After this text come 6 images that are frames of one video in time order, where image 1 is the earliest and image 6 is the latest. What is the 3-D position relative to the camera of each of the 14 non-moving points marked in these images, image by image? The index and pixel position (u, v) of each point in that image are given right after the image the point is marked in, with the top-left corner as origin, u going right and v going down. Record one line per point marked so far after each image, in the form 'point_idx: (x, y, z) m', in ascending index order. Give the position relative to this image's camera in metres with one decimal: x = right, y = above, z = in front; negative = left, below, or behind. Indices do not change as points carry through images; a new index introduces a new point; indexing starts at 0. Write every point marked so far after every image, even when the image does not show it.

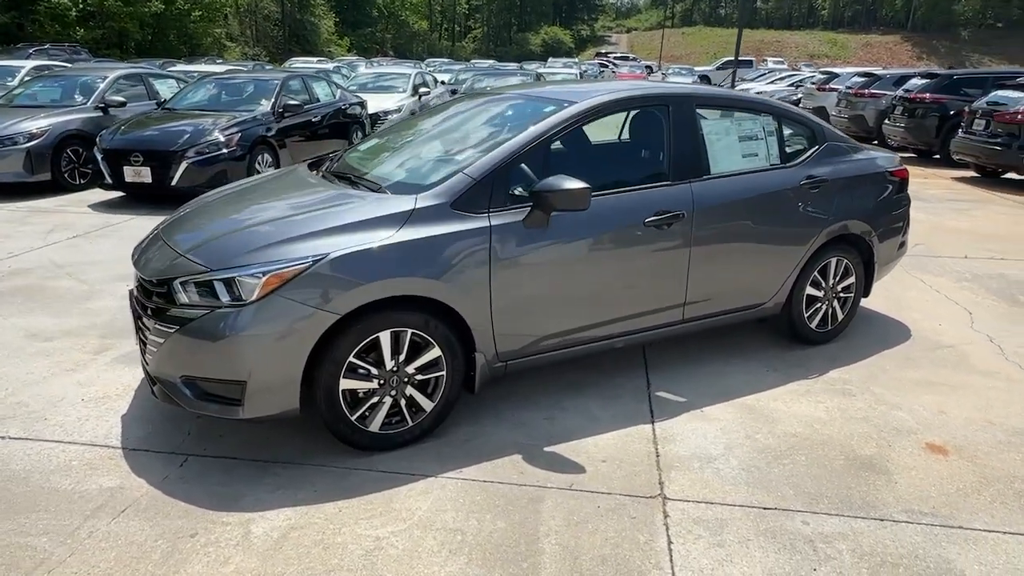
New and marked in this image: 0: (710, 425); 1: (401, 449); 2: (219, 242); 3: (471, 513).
0: (+1.0, -0.7, +3.5) m
1: (-0.5, -0.7, +3.2) m
2: (-1.3, +0.2, +3.1) m
3: (-0.2, -0.9, +2.7) m
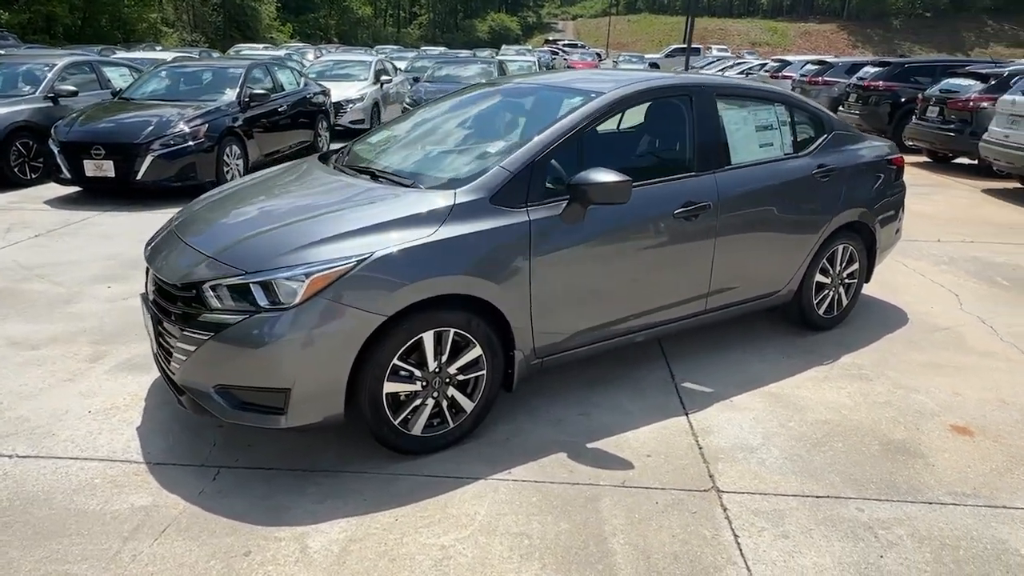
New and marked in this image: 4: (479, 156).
0: (+1.2, -0.7, +3.5) m
1: (-0.3, -0.7, +3.1) m
2: (-1.1, +0.2, +2.9) m
3: (+0.1, -0.9, +2.7) m
4: (-0.1, +0.6, +3.4) m
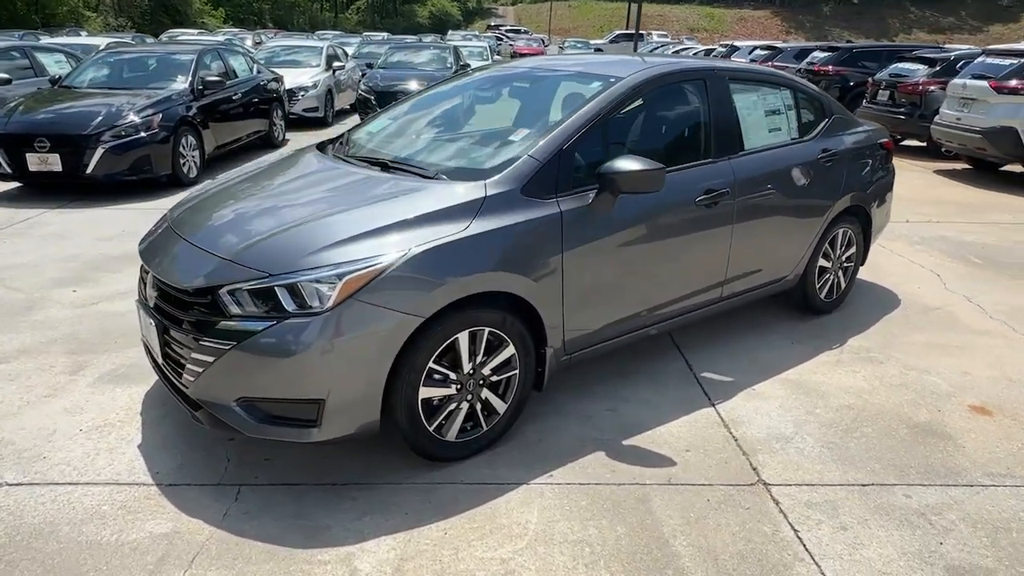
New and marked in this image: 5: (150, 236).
0: (+1.3, -0.6, +3.5) m
1: (-0.2, -0.7, +2.9) m
2: (-0.9, +0.2, +2.7) m
3: (+0.3, -0.9, +2.6) m
4: (0.0, +0.7, +3.2) m
5: (-1.7, +0.3, +3.3) m
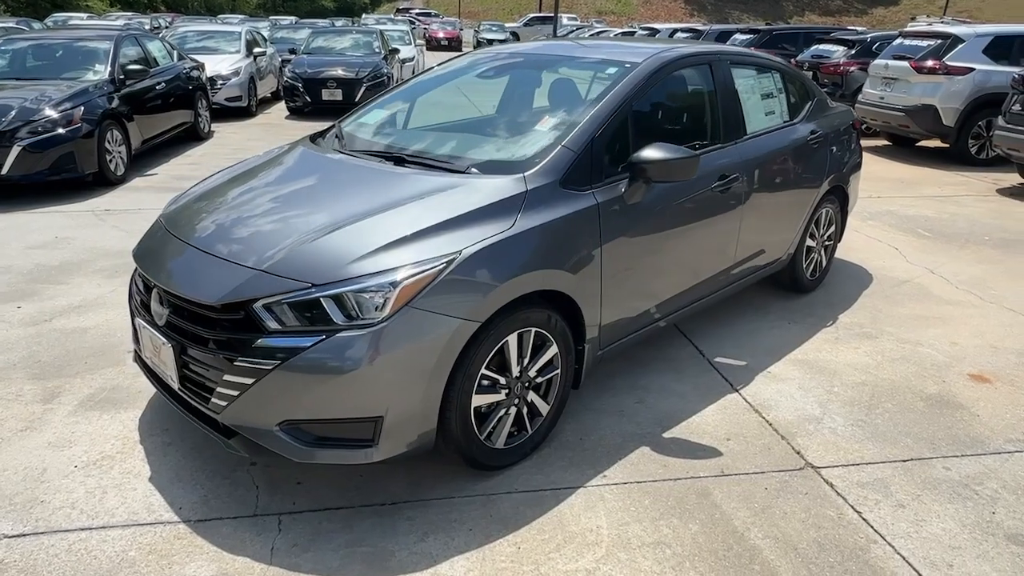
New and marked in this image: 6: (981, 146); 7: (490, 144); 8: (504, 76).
0: (+1.4, -0.5, +3.5) m
1: (0.0, -0.7, +2.8) m
2: (-0.7, +0.1, +2.4) m
3: (+0.5, -0.8, +2.5) m
4: (+0.1, +0.7, +3.1) m
5: (-1.6, +0.2, +2.9) m
6: (+6.7, +2.0, +9.8) m
7: (-0.1, +0.7, +3.2) m
8: (0.0, +1.1, +3.7) m
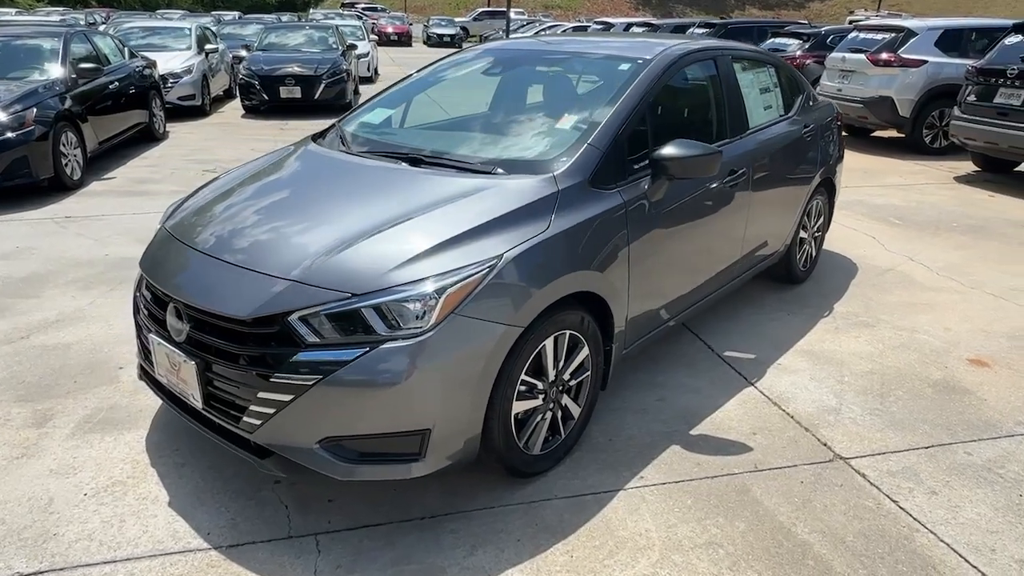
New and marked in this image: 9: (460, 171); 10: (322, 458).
0: (+1.5, -0.5, +3.6) m
1: (+0.2, -0.7, +2.8) m
2: (-0.6, +0.1, +2.3) m
3: (+0.7, -0.8, +2.5) m
4: (+0.1, +0.7, +3.0) m
5: (-1.5, +0.1, +2.8) m
6: (+6.3, +2.2, +10.1) m
7: (0.0, +0.7, +3.1) m
8: (0.0, +1.1, +3.6) m
9: (-0.2, +0.5, +2.9) m
10: (-0.6, -0.6, +2.2) m
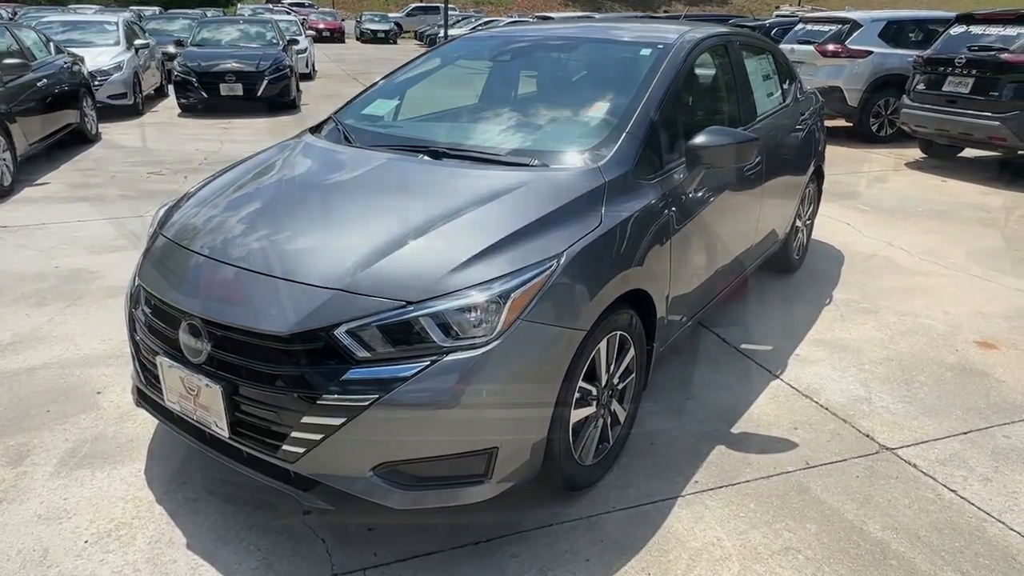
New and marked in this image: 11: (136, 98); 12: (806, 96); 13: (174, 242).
0: (+1.6, -0.4, +3.5) m
1: (+0.4, -0.7, +2.6) m
2: (-0.4, +0.1, +2.1) m
3: (+0.9, -0.8, +2.4) m
4: (+0.2, +0.7, +2.9) m
5: (-1.3, +0.1, +2.5) m
6: (+5.6, +2.5, +10.5) m
7: (+0.1, +0.7, +2.9) m
8: (0.0, +1.1, +3.4) m
9: (-0.1, +0.5, +2.7) m
10: (-0.4, -0.6, +2.0) m
11: (-6.5, +3.3, +11.8) m
12: (+2.1, +1.4, +4.8) m
13: (-1.2, +0.1, +2.5) m
